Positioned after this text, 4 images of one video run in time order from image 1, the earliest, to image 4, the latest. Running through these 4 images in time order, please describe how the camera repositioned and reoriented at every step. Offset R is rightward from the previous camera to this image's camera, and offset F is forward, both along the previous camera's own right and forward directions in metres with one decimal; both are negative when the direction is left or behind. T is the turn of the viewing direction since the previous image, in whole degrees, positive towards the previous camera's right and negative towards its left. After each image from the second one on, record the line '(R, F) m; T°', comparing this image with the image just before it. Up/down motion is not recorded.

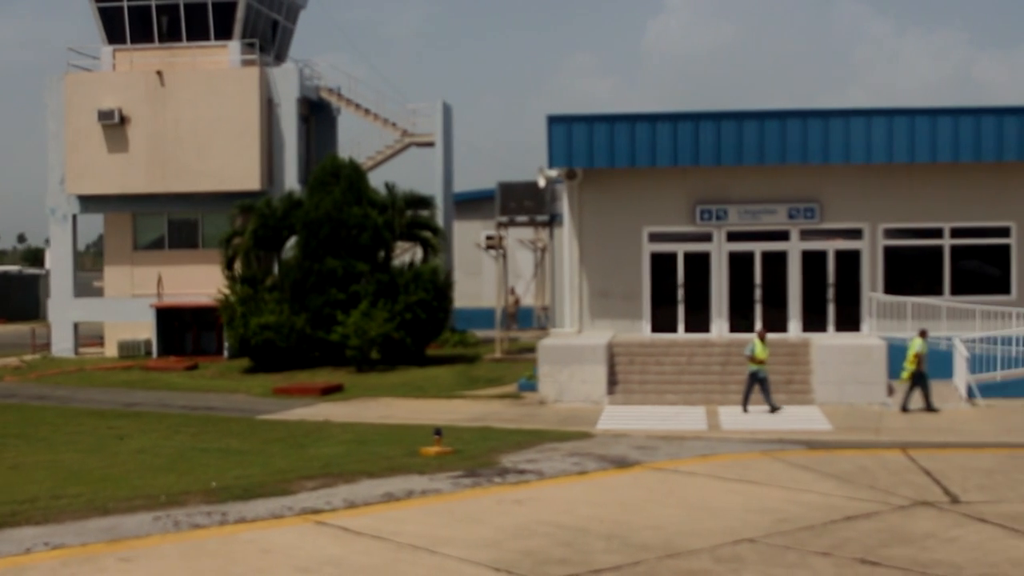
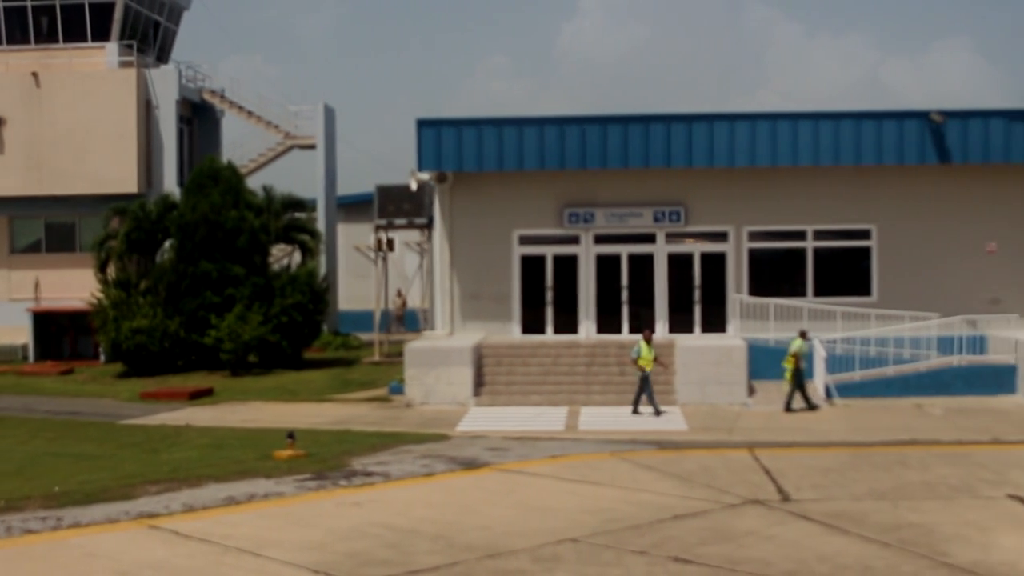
(+1.5, -0.1) m; +2°
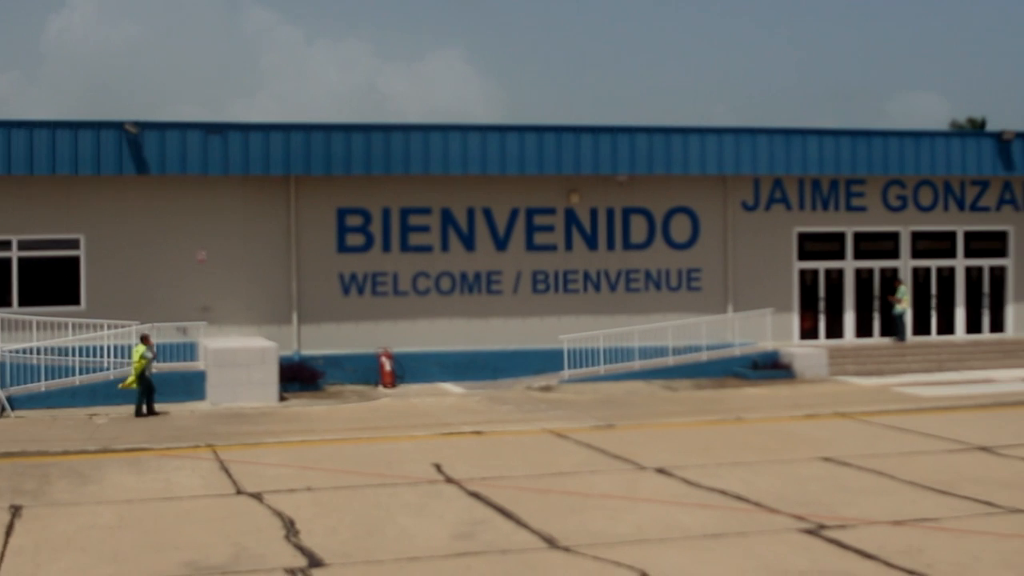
(+8.9, -1.0) m; +13°
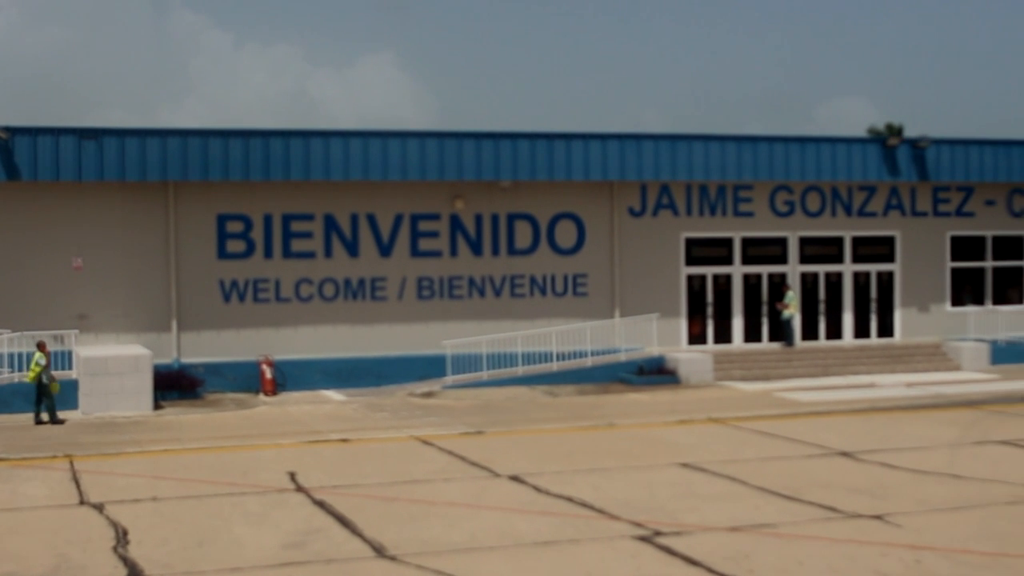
(+1.6, +0.1) m; +1°
